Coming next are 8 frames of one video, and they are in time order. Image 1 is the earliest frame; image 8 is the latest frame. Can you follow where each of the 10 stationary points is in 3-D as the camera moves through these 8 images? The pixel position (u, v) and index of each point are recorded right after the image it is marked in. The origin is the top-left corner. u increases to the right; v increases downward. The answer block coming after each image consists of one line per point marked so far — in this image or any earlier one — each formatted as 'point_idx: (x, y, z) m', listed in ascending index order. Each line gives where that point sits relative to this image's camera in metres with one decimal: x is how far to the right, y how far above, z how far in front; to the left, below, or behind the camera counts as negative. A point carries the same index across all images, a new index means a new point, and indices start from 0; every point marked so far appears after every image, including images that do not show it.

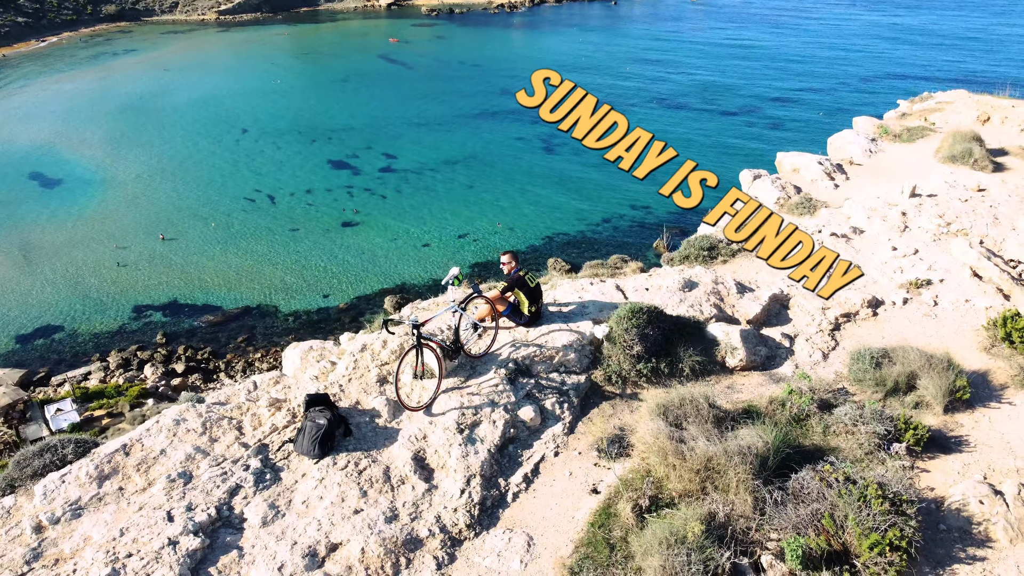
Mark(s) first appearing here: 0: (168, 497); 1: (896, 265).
0: (-3.1, -1.9, +7.3) m
1: (+6.2, +0.4, +13.0) m
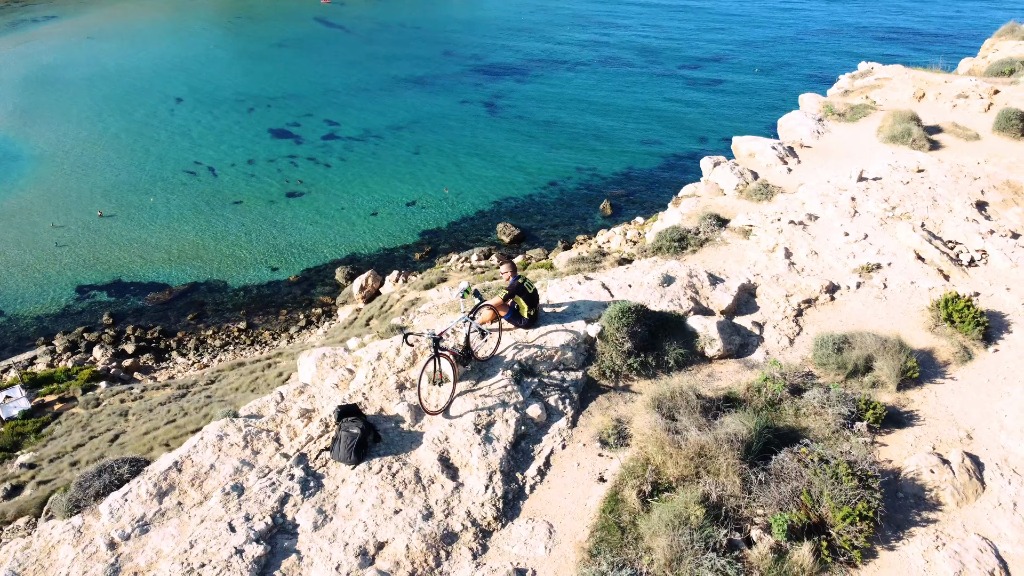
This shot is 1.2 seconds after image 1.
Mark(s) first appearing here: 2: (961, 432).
0: (-2.8, -2.2, +8.0) m
1: (+5.9, +0.7, +14.3) m
2: (+5.7, -1.8, +10.3) m
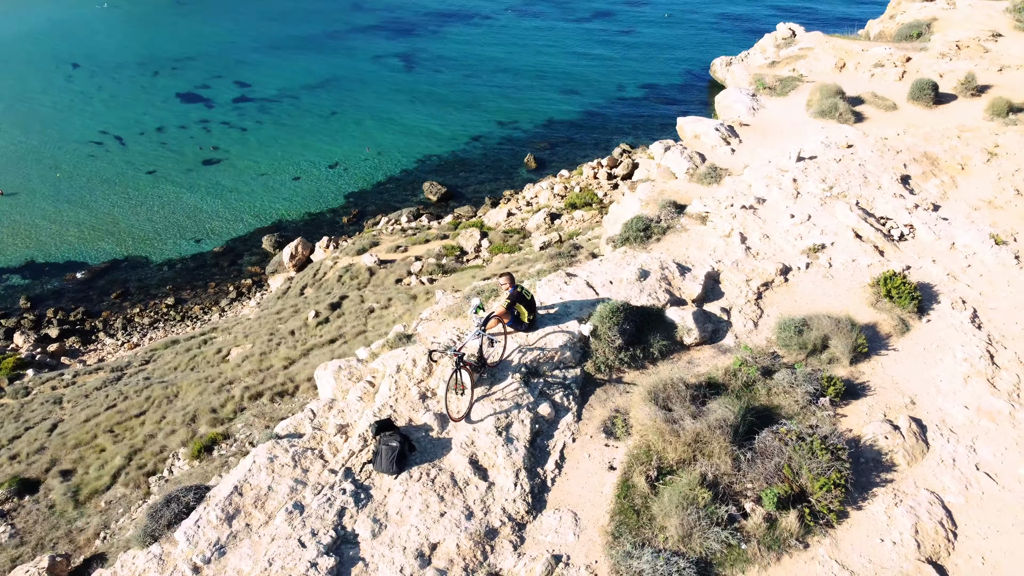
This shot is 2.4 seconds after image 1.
0: (-2.4, -2.6, +9.0) m
1: (+5.5, +1.1, +15.8) m
2: (+5.8, -1.6, +12.0) m
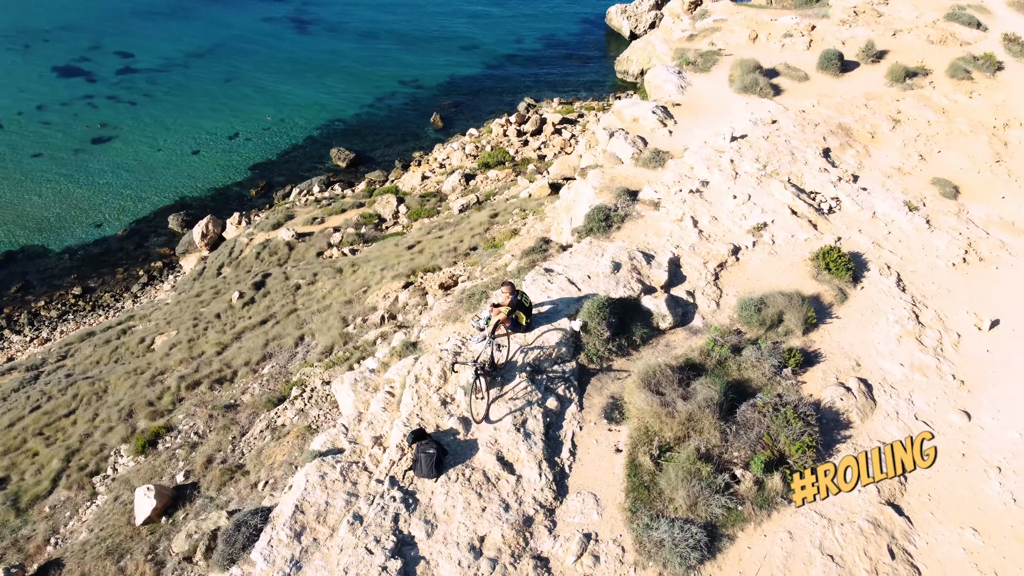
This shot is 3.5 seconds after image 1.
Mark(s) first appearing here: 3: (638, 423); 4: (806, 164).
0: (-1.9, -3.1, +10.0) m
1: (+4.9, +1.6, +17.5) m
2: (+5.8, -1.2, +13.9) m
3: (+1.9, -2.0, +12.2) m
4: (+7.0, +2.9, +19.3) m
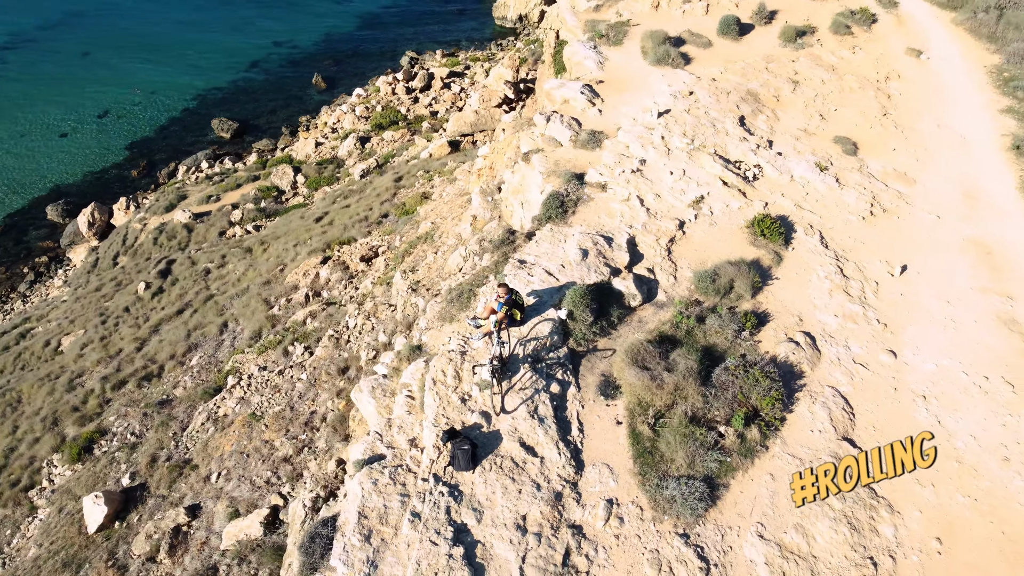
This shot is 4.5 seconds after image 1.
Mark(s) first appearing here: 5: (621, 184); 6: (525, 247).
0: (-1.3, -3.4, +11.4) m
1: (+4.0, +2.4, +19.3) m
2: (+5.6, -0.6, +16.1) m
3: (+2.0, -1.9, +14.0) m
4: (+5.7, +4.0, +21.3) m
5: (+2.6, +2.5, +19.3) m
6: (+0.3, +0.9, +17.5) m
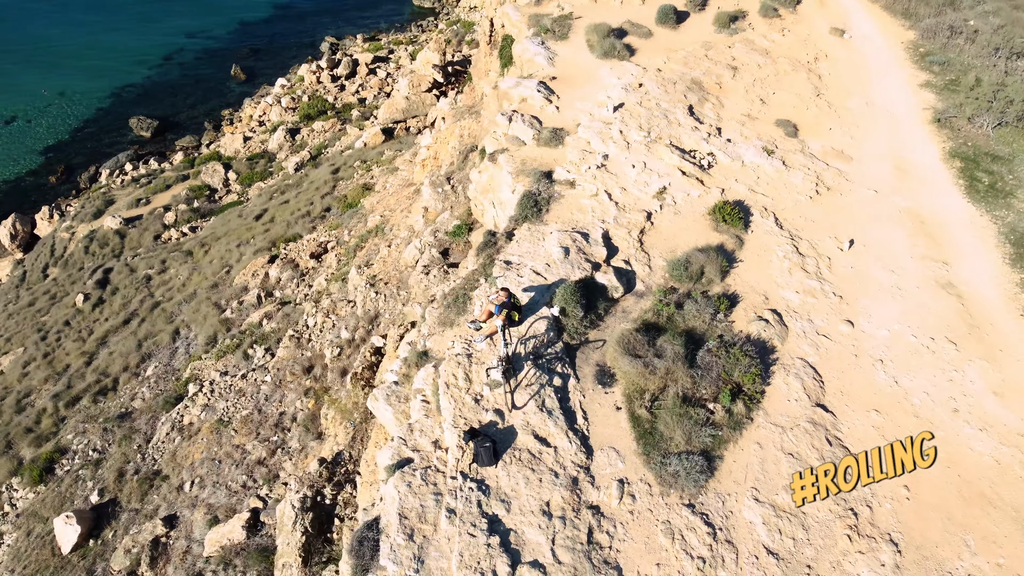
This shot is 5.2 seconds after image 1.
0: (-0.9, -3.7, +12.5) m
1: (+3.3, +2.8, +20.6) m
2: (+5.4, -0.2, +17.7) m
3: (+2.2, -1.8, +15.3) m
4: (+4.7, +4.6, +22.7) m
5: (+1.9, +2.7, +20.5) m
6: (-0.1, +0.9, +18.5) m
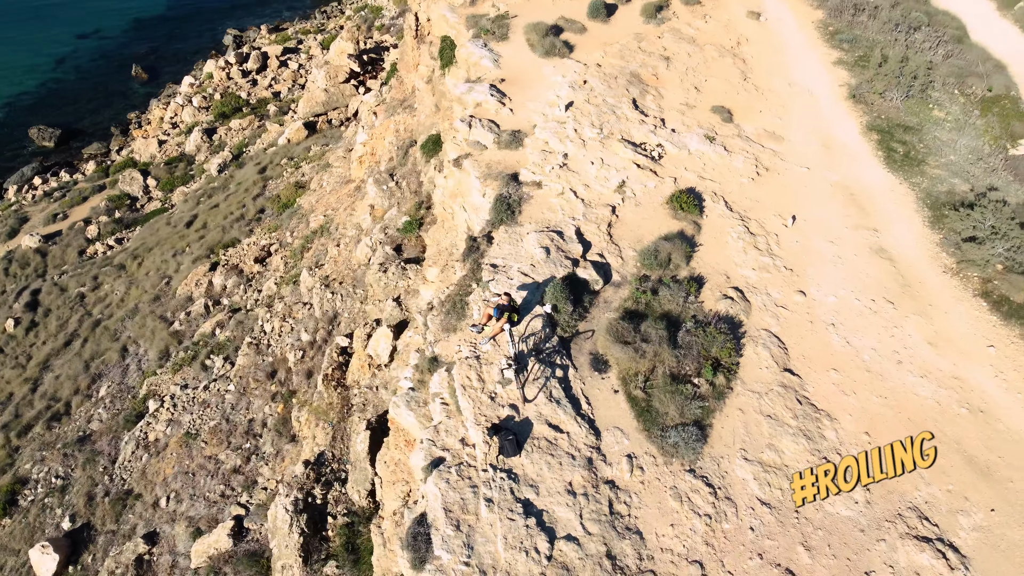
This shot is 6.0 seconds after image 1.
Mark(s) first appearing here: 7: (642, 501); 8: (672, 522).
0: (-0.3, -3.9, +14.1) m
1: (+2.4, +3.1, +22.3) m
2: (+5.1, +0.3, +19.7) m
3: (+2.3, -1.7, +17.1) m
4: (+3.5, +5.1, +24.4) m
5: (+1.1, +2.9, +22.1) m
6: (-0.5, +0.9, +20.0) m
7: (+2.4, -3.9, +14.9) m
8: (+2.9, -4.2, +14.6) m
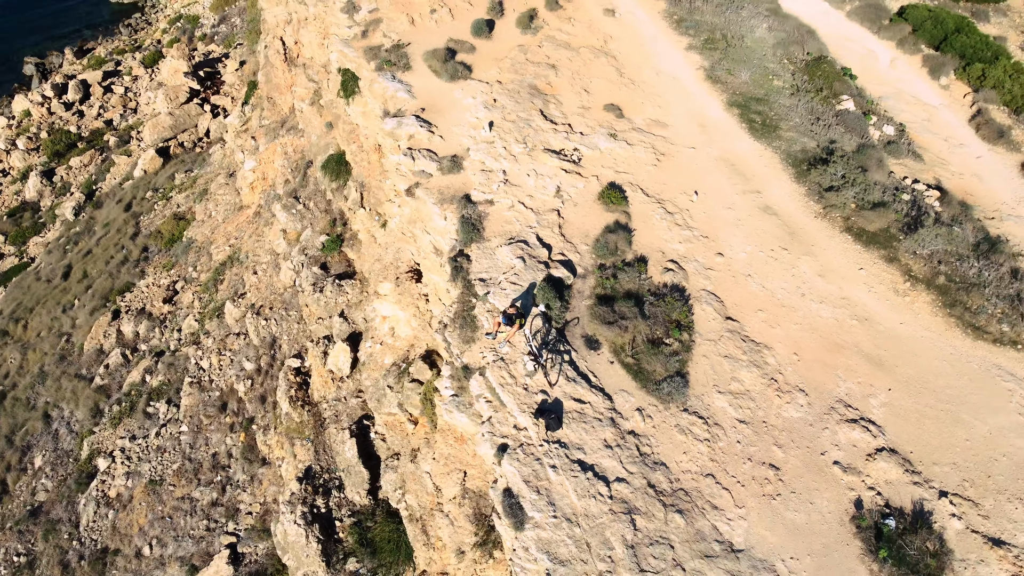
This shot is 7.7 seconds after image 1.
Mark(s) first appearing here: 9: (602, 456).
0: (+1.1, -4.2, +18.4) m
1: (+0.9, +3.4, +26.5) m
2: (+4.5, +1.1, +24.6) m
3: (+2.6, -1.5, +21.6) m
4: (+1.1, +5.6, +28.7) m
5: (-0.4, +3.0, +26.1) m
6: (-1.1, +0.6, +23.8) m
7: (+3.5, -3.7, +19.7) m
8: (+4.1, -3.9, +19.5) m
9: (+2.1, -4.0, +18.9) m
